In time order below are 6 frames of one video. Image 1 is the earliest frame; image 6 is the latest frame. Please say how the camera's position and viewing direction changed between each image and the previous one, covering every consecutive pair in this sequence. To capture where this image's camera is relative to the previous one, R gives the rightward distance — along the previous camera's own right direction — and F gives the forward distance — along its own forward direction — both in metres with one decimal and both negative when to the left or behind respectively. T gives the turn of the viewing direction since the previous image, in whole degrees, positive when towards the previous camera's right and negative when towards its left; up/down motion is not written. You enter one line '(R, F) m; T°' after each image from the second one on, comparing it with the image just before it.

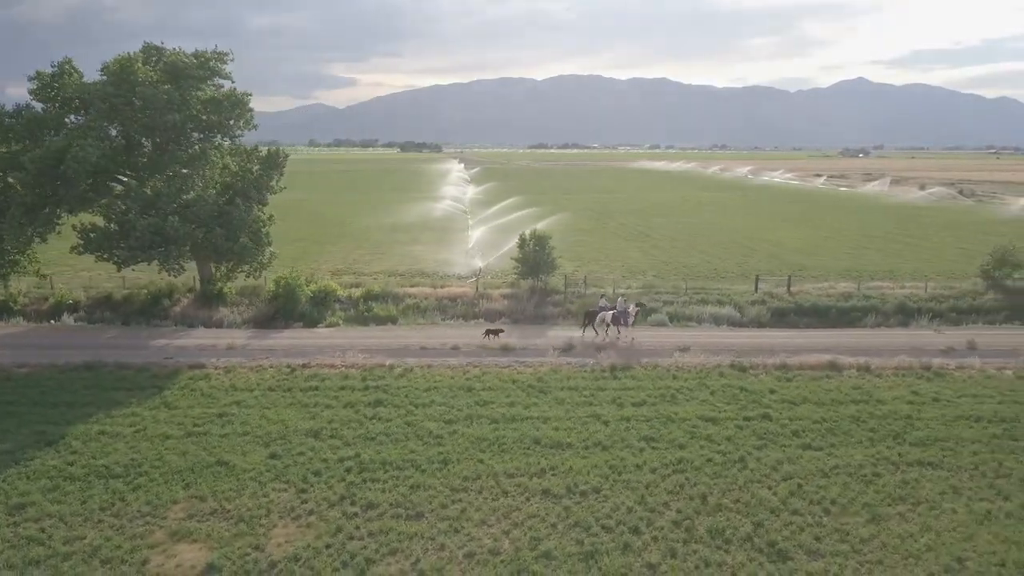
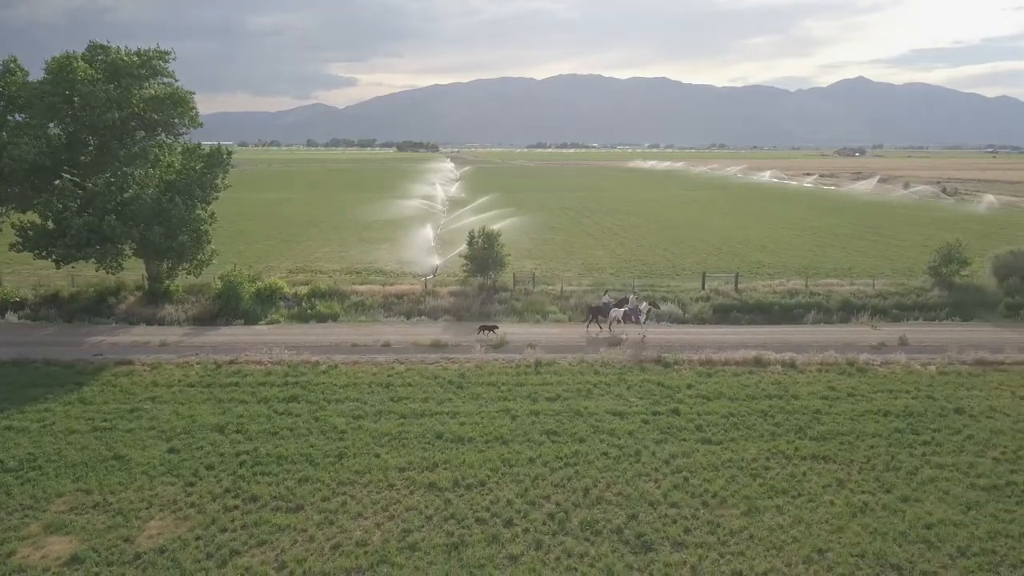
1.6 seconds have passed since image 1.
(+2.6, -0.1) m; 0°
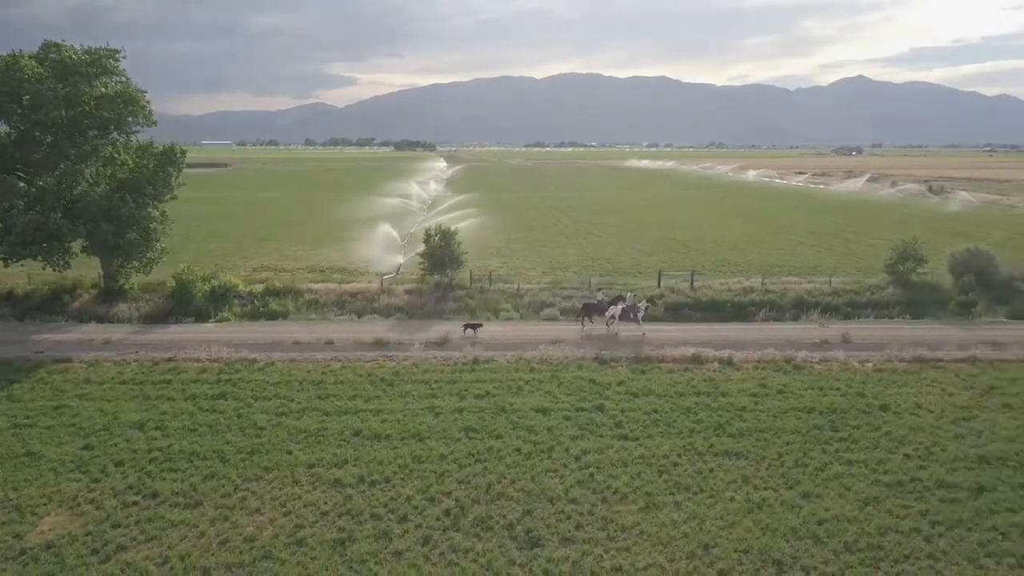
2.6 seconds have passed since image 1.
(+2.2, 0.0) m; 0°
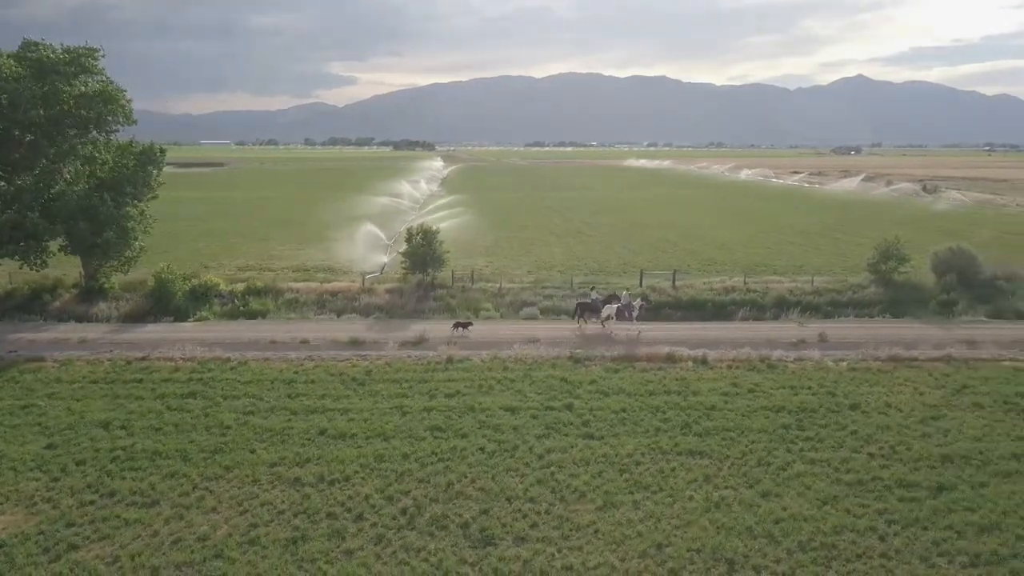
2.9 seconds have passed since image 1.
(+0.9, 0.0) m; 0°
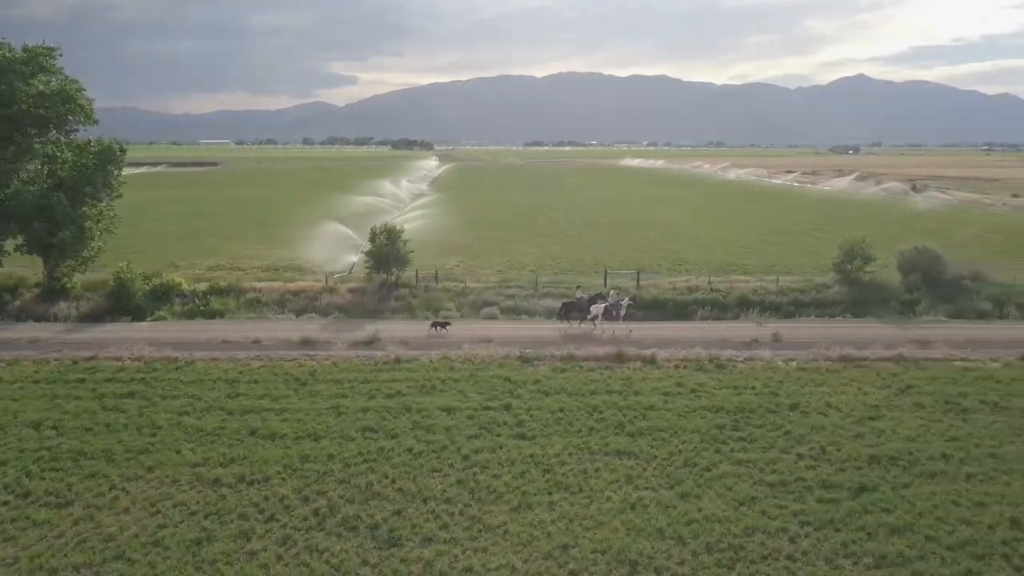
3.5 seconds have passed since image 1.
(+1.8, +0.1) m; 0°
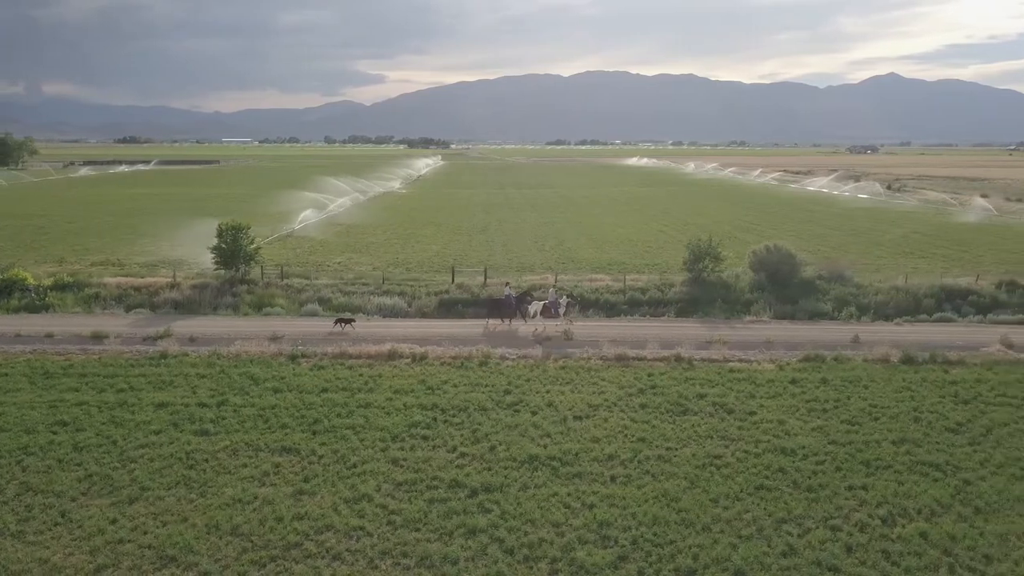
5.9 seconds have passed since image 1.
(+8.8, +0.3) m; -2°
